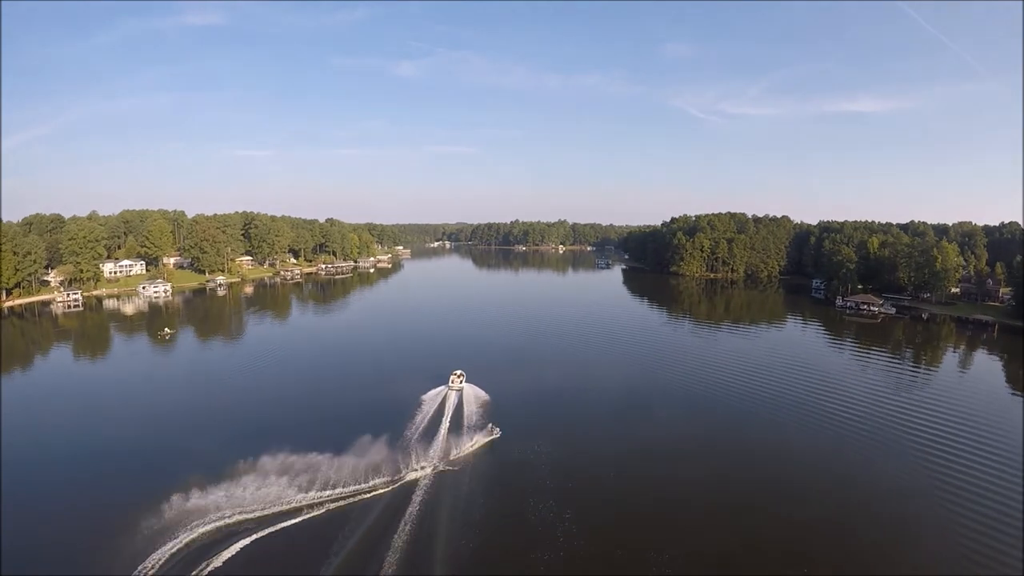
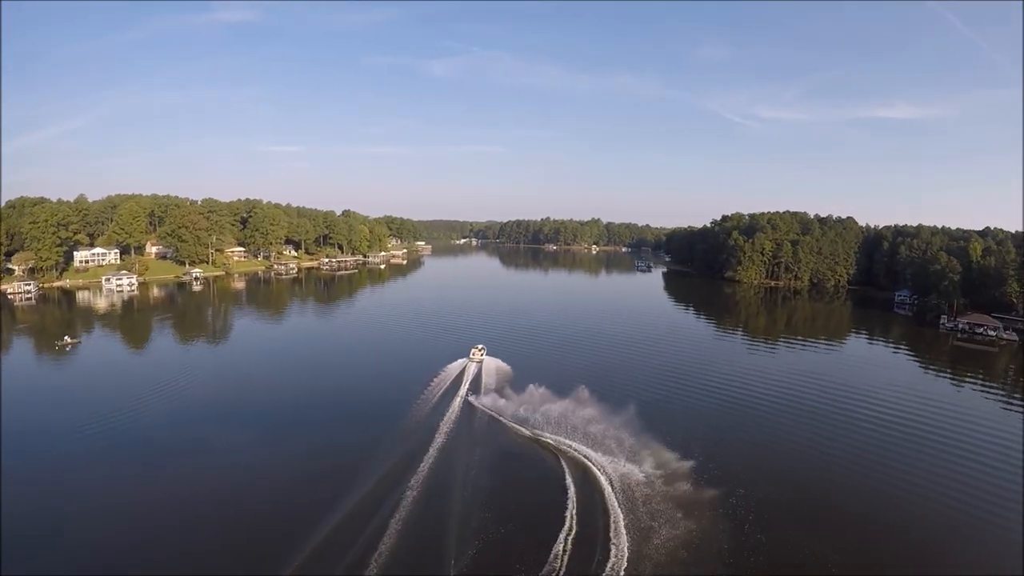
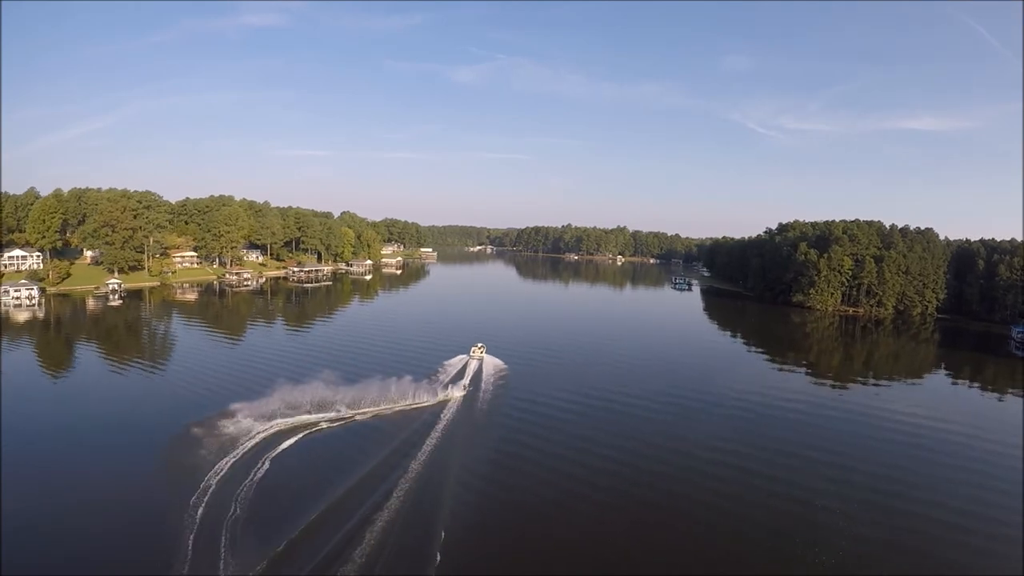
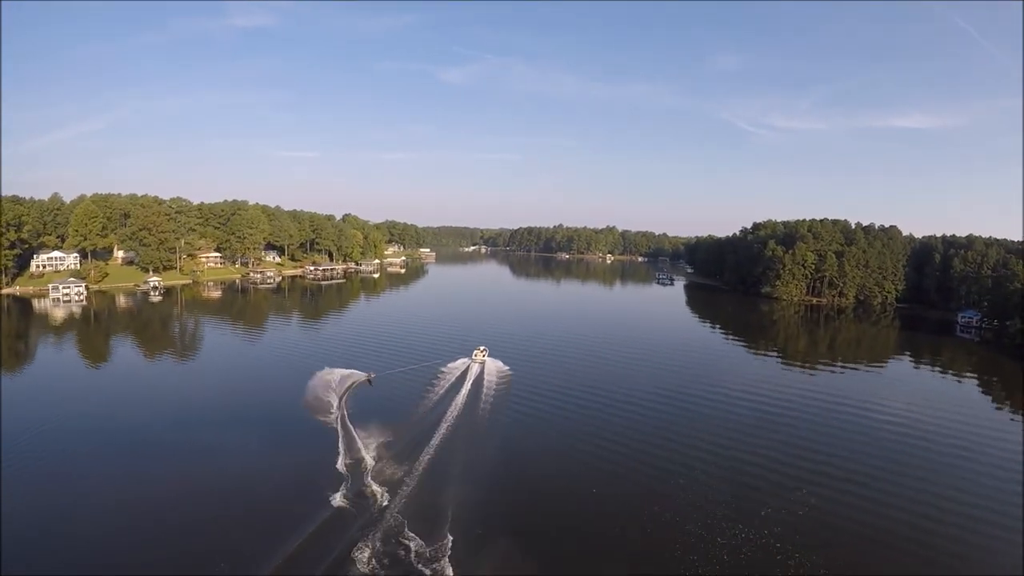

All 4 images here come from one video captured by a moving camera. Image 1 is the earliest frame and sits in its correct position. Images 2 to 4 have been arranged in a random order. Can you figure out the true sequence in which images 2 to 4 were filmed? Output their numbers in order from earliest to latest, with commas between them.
2, 4, 3
